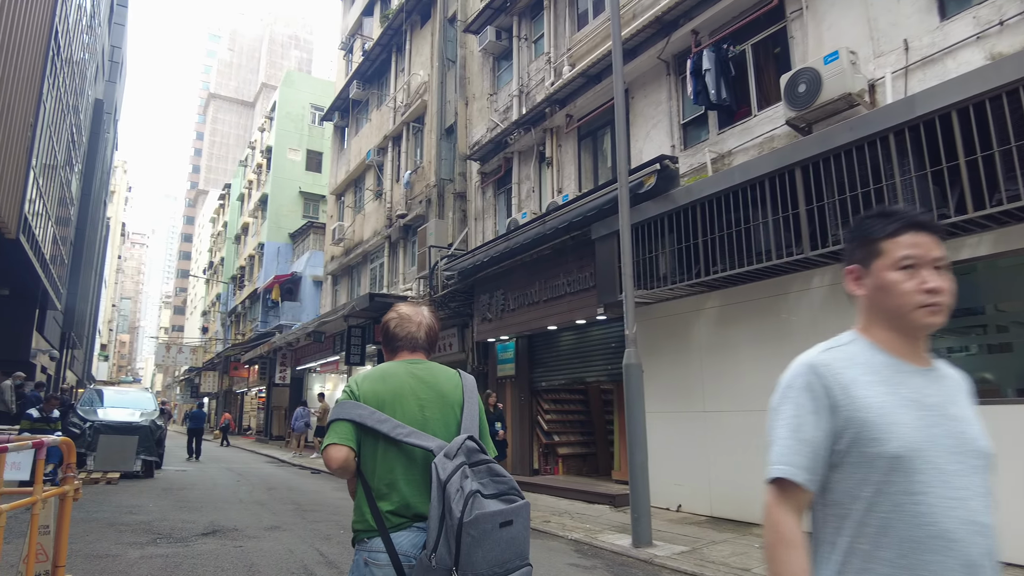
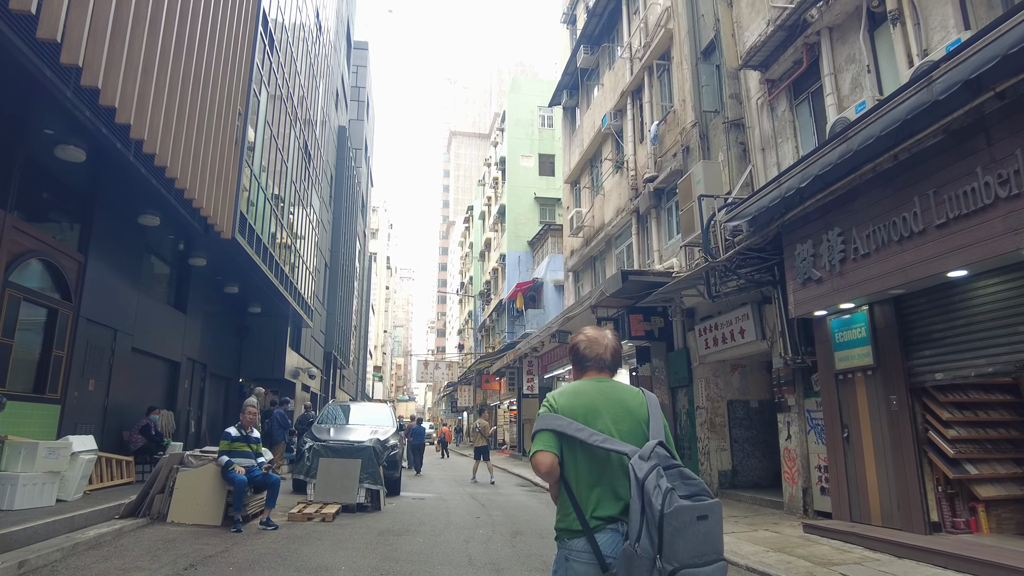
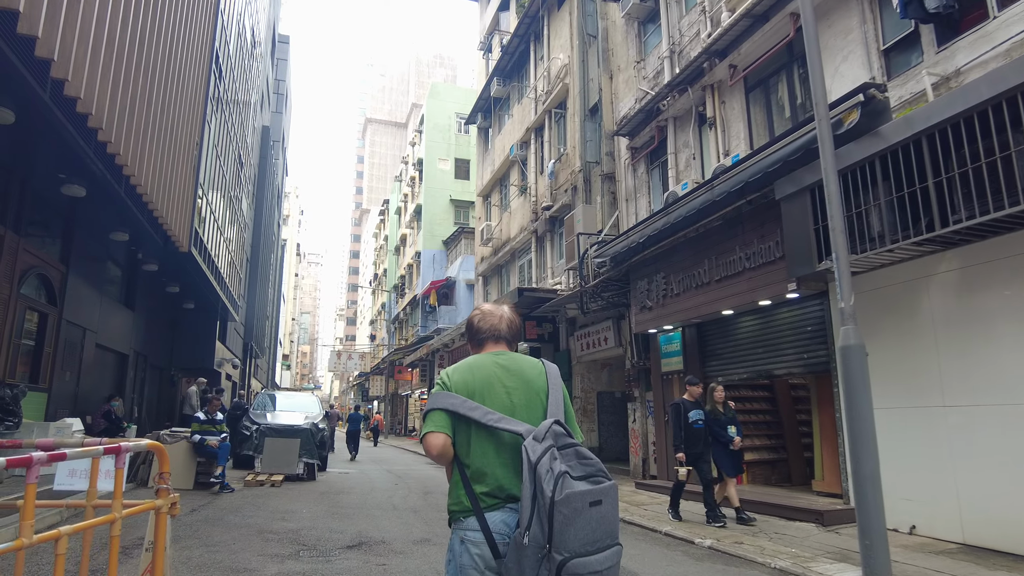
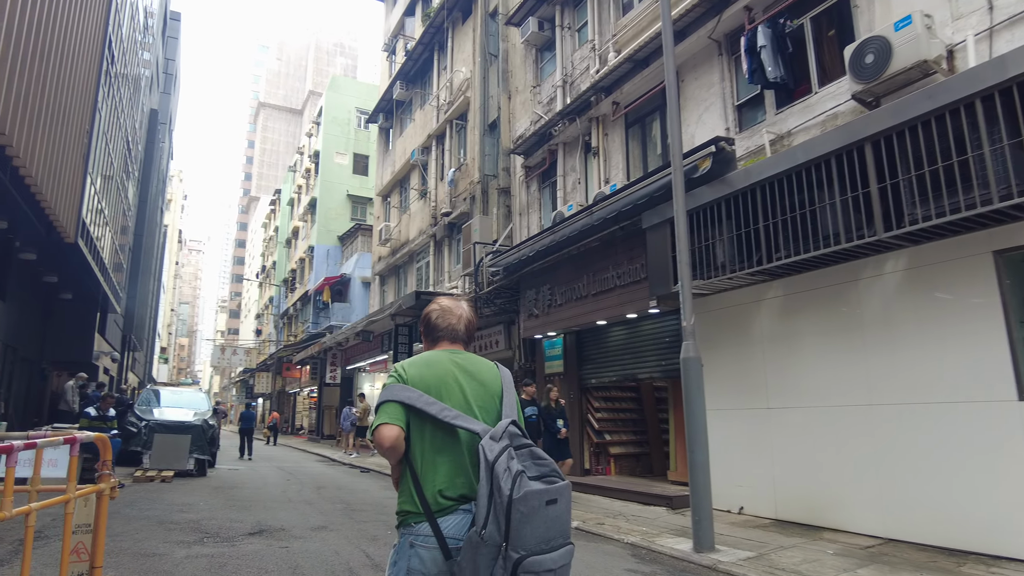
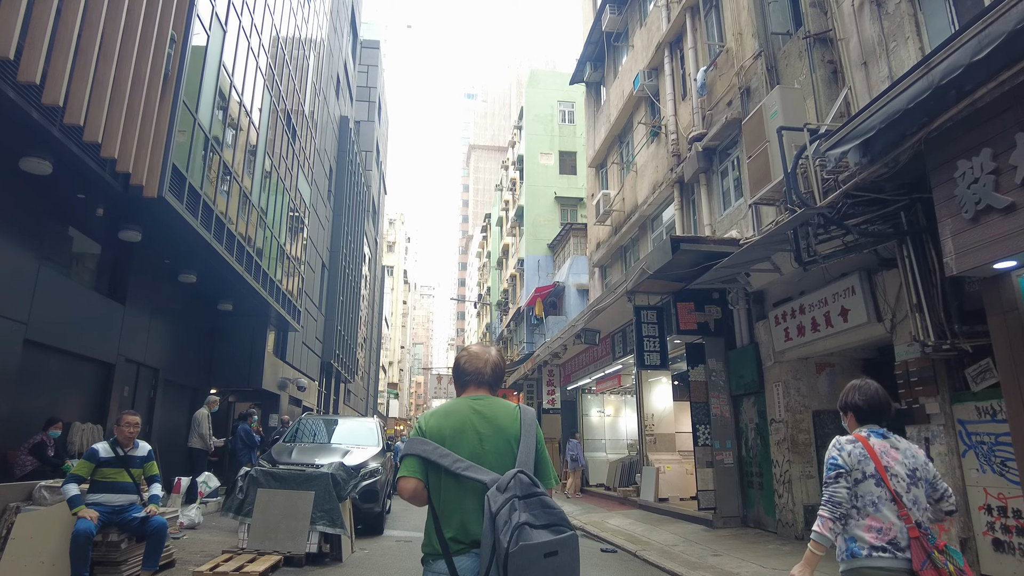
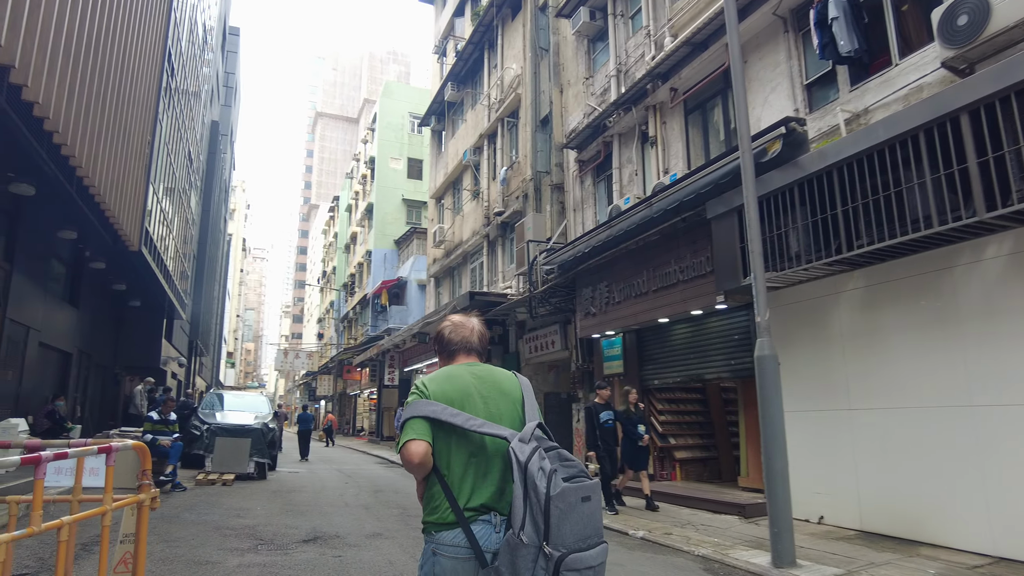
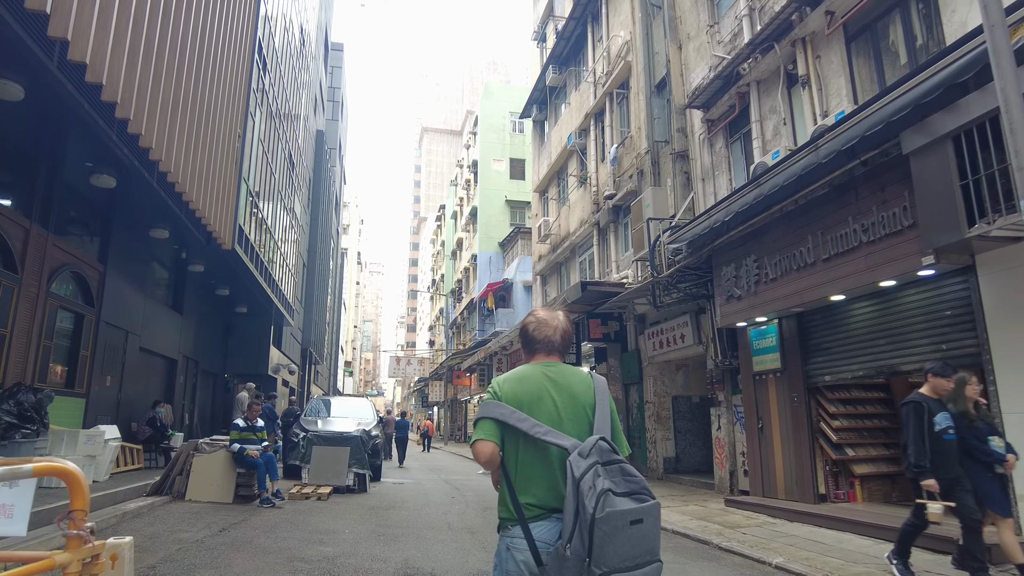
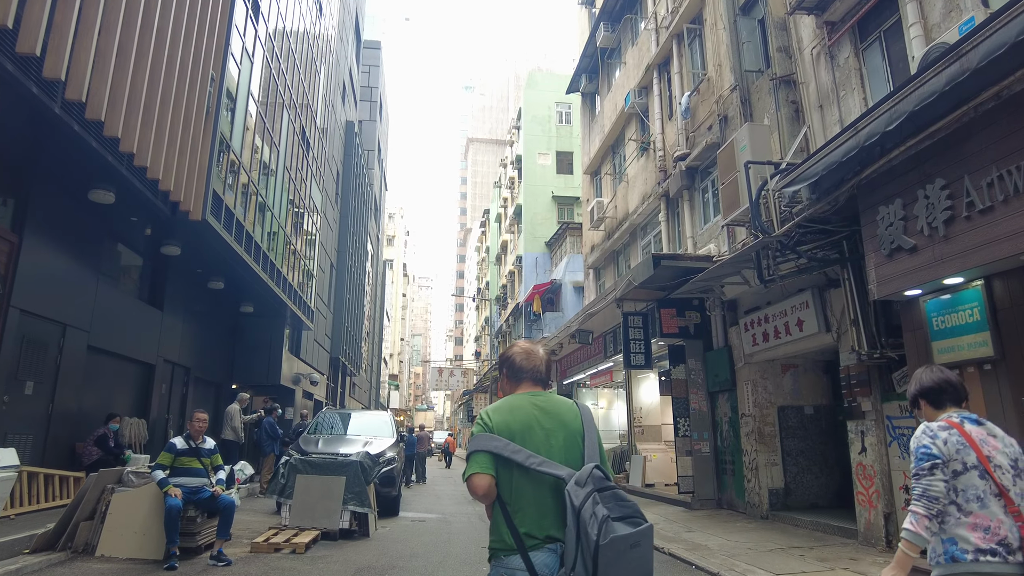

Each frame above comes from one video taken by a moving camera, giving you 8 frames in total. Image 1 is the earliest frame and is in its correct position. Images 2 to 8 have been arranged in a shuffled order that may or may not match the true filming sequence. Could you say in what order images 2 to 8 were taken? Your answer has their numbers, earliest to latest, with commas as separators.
4, 6, 3, 7, 2, 8, 5
